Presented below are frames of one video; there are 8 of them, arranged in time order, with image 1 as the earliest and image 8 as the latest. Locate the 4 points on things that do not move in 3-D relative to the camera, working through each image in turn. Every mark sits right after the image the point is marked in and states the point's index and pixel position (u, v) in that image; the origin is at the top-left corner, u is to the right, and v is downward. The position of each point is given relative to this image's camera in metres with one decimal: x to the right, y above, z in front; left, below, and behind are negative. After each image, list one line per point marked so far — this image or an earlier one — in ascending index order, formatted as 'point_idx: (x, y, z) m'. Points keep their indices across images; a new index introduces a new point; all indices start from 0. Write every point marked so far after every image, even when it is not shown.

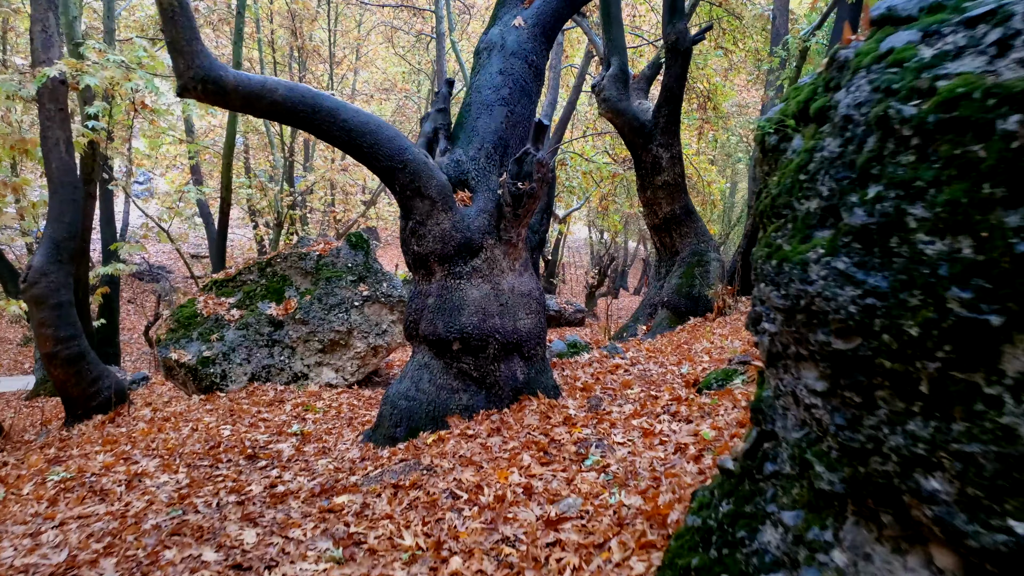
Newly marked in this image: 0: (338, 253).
0: (-2.2, +0.4, +9.7) m
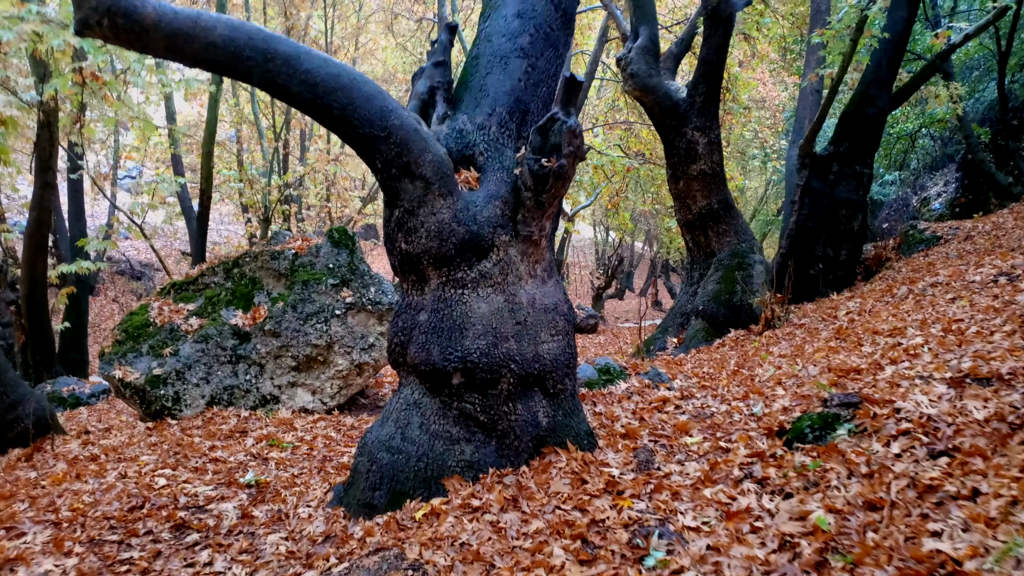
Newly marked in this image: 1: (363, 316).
0: (-2.1, +0.4, +8.2) m
1: (-1.5, -0.3, +7.9) m
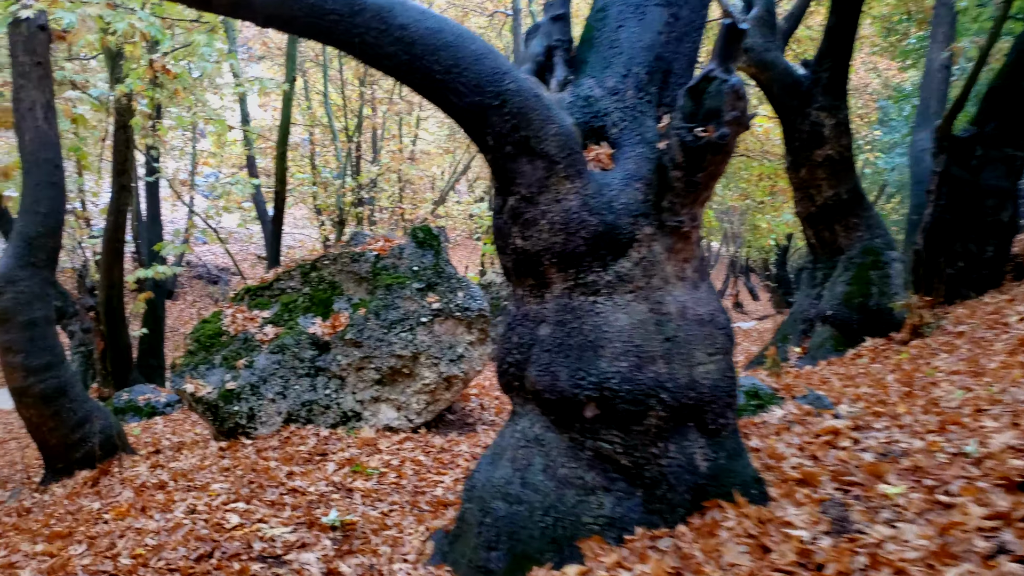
0: (-1.1, +0.3, +7.5) m
1: (-0.6, -0.3, +7.1) m
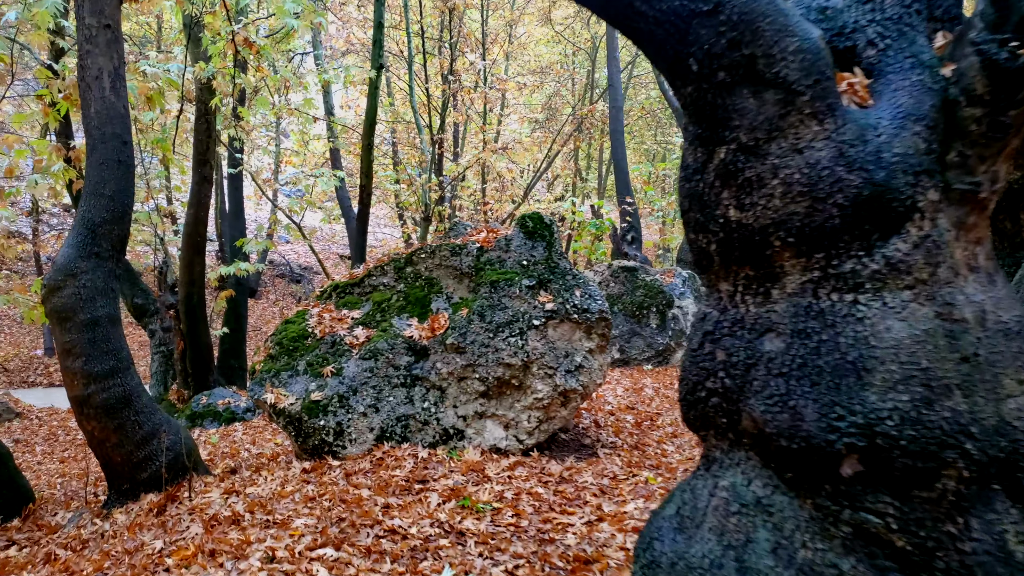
0: (0.0, +0.4, +6.4) m
1: (+0.4, -0.3, +6.0) m
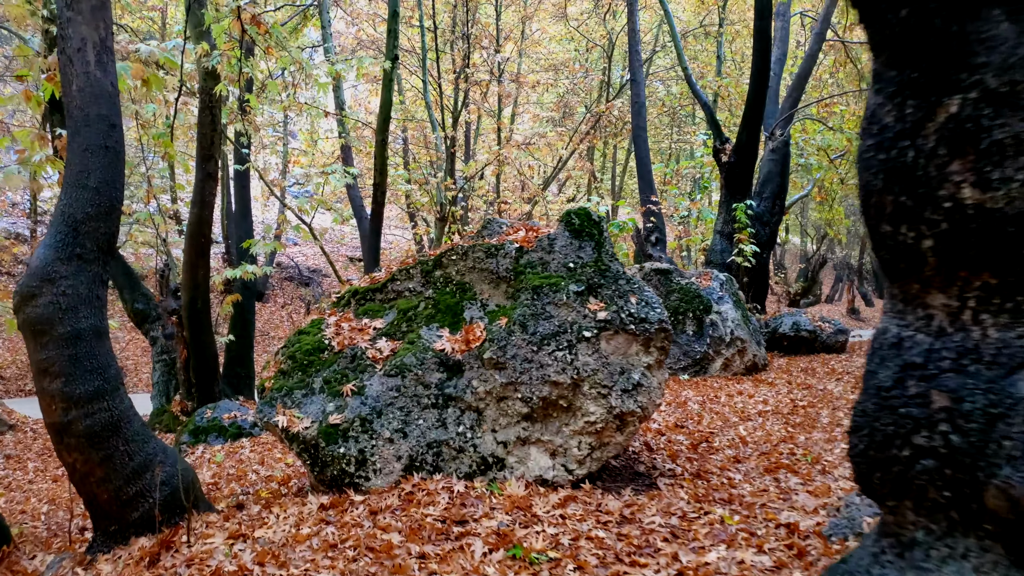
0: (+0.3, +0.3, +5.7) m
1: (+0.7, -0.4, +5.2) m
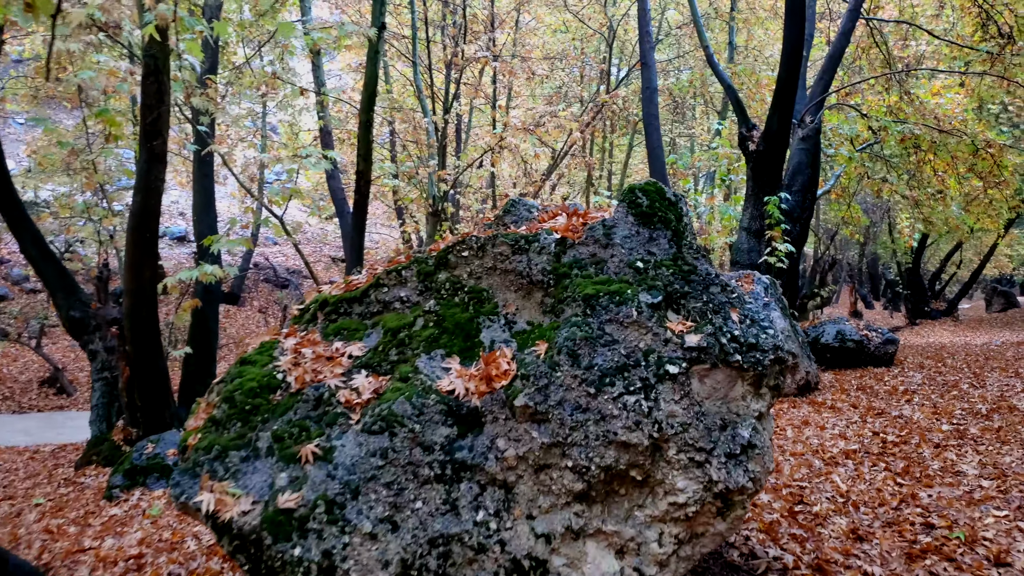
0: (+0.5, +0.3, +4.0) m
1: (+0.9, -0.4, +3.5) m
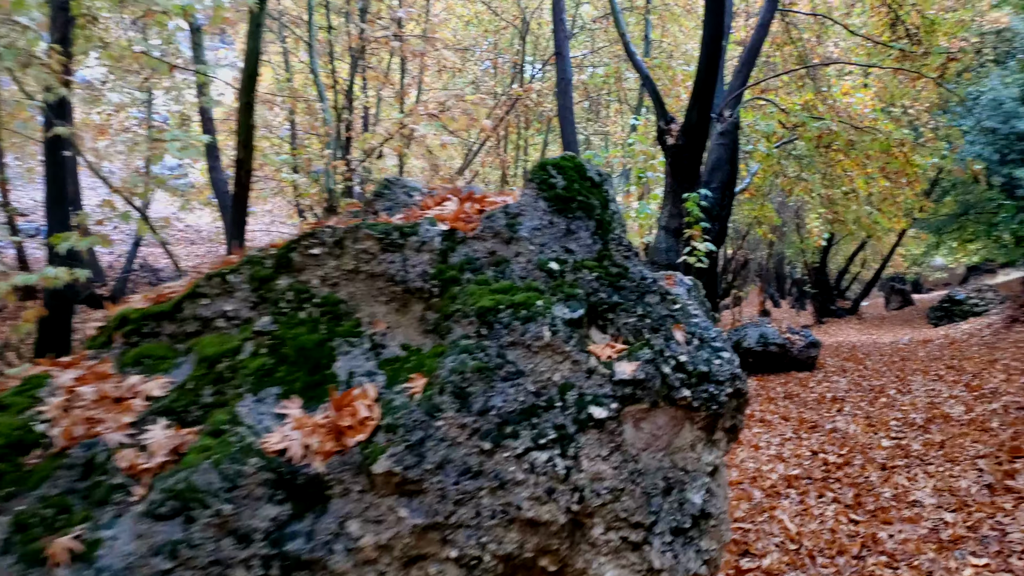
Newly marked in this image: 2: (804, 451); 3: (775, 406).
0: (0.0, +0.2, +3.0) m
1: (+0.5, -0.4, +2.6) m
2: (+2.4, -1.3, +6.4) m
3: (+2.9, -1.3, +8.7) m
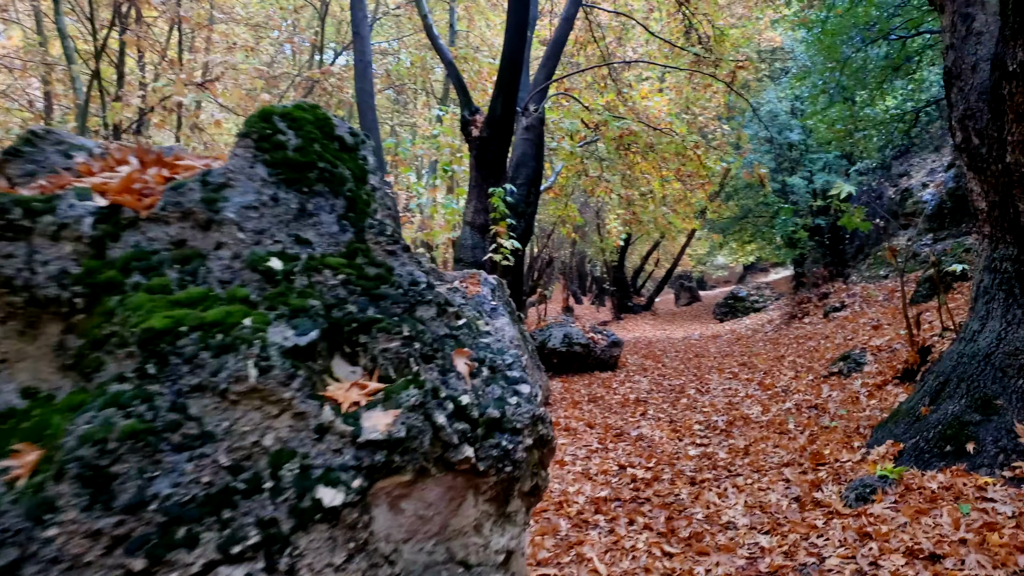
0: (-0.8, +0.2, +2.0) m
1: (-0.2, -0.5, +1.8) m
2: (+0.8, -1.3, +5.9) m
3: (+0.7, -1.3, +8.3) m
